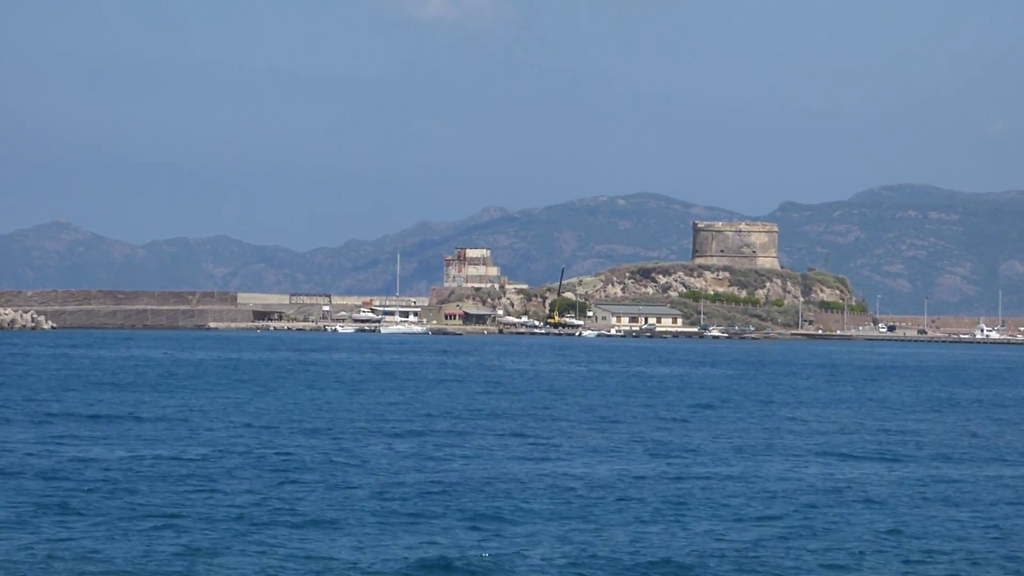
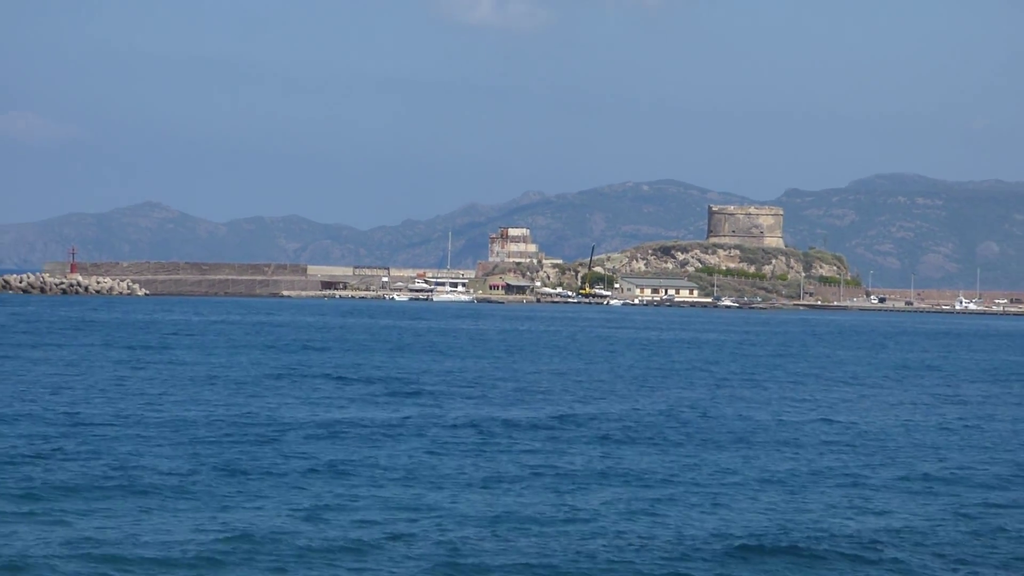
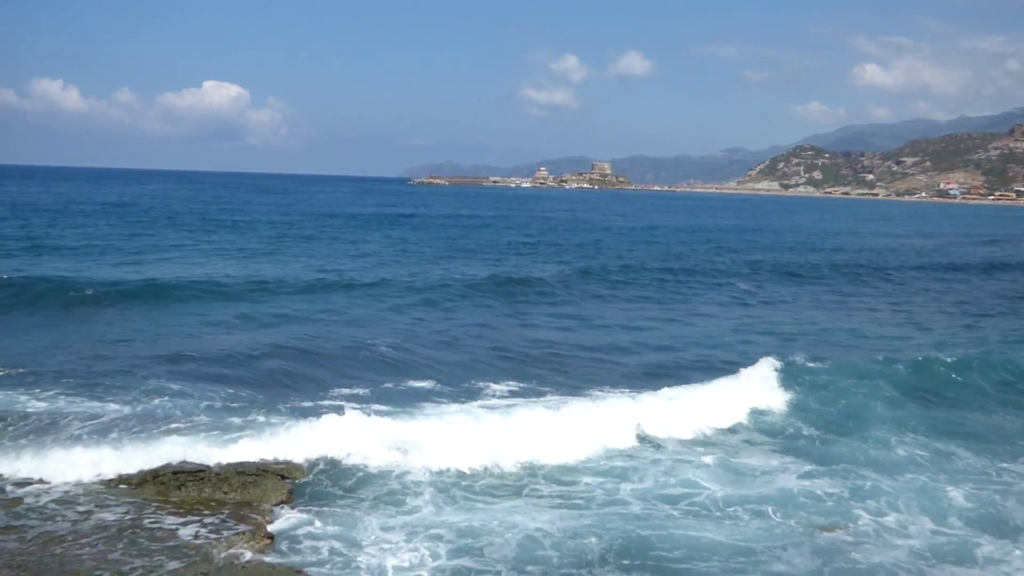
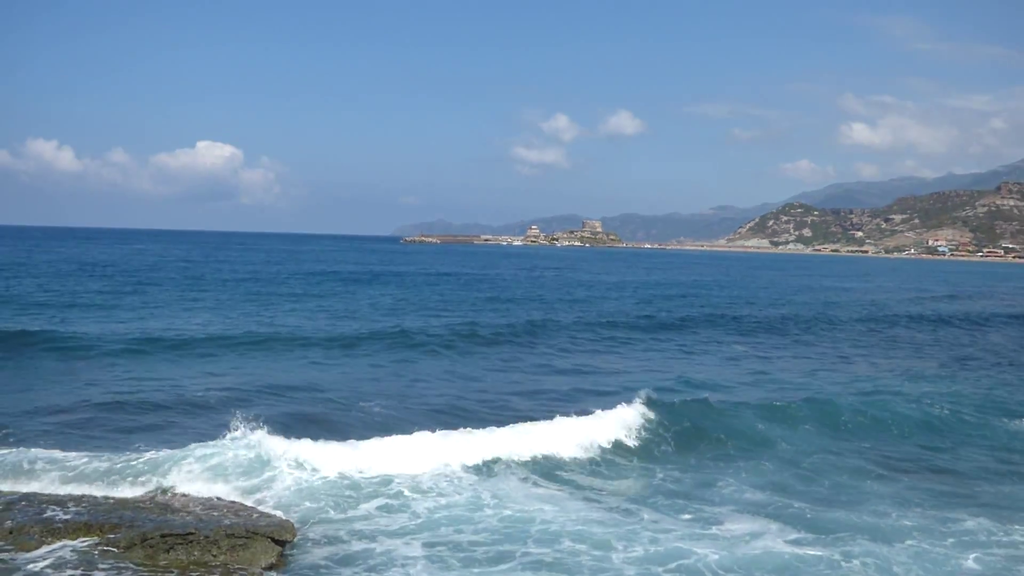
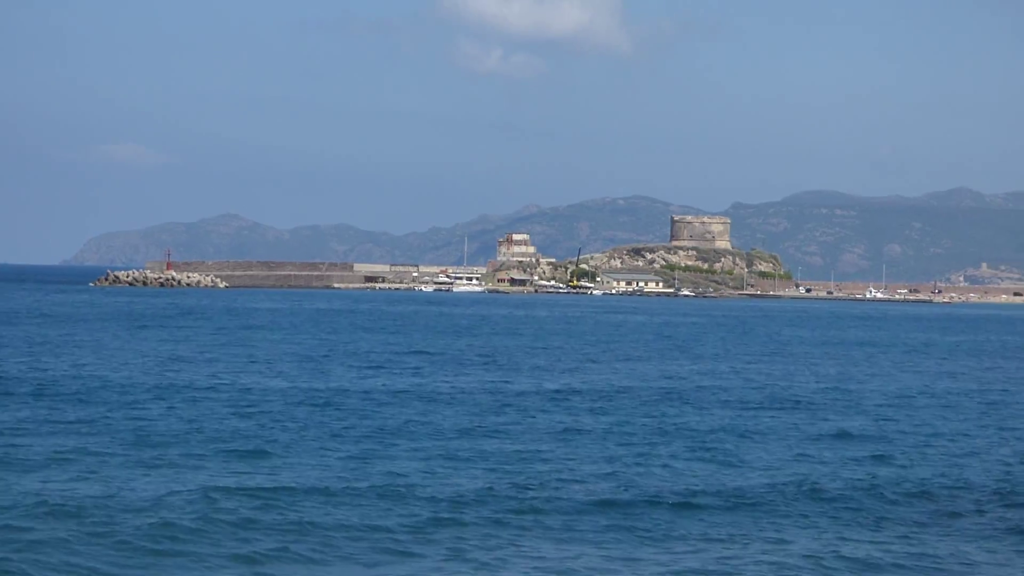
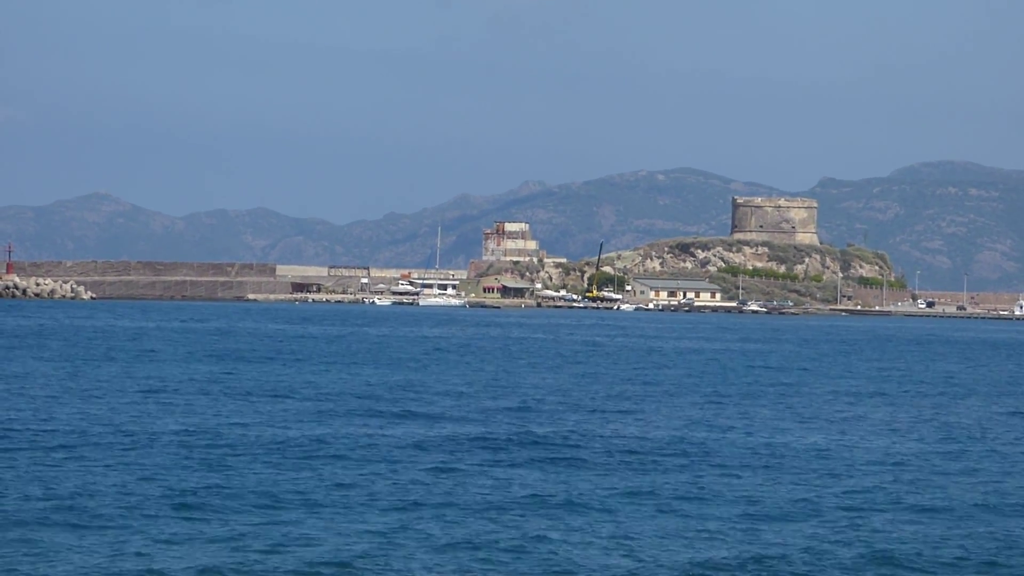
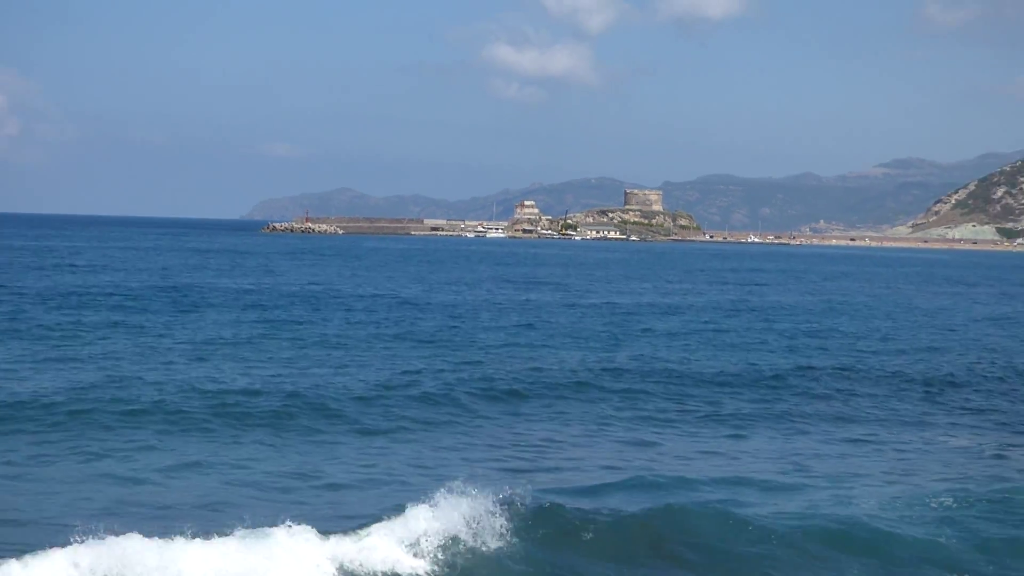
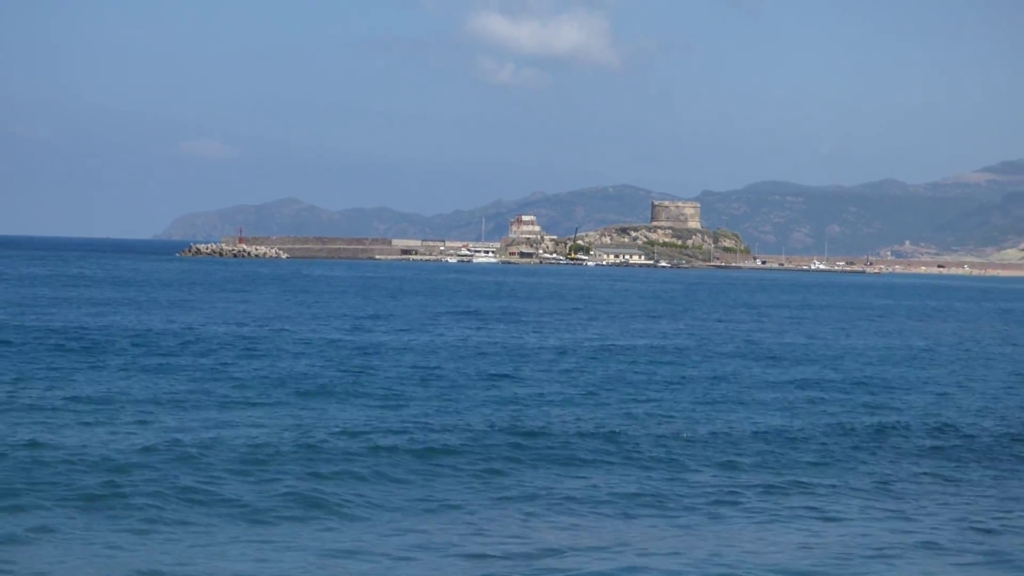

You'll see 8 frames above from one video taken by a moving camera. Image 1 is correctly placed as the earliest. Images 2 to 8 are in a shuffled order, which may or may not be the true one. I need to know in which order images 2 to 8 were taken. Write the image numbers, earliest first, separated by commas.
6, 2, 5, 8, 7, 4, 3
